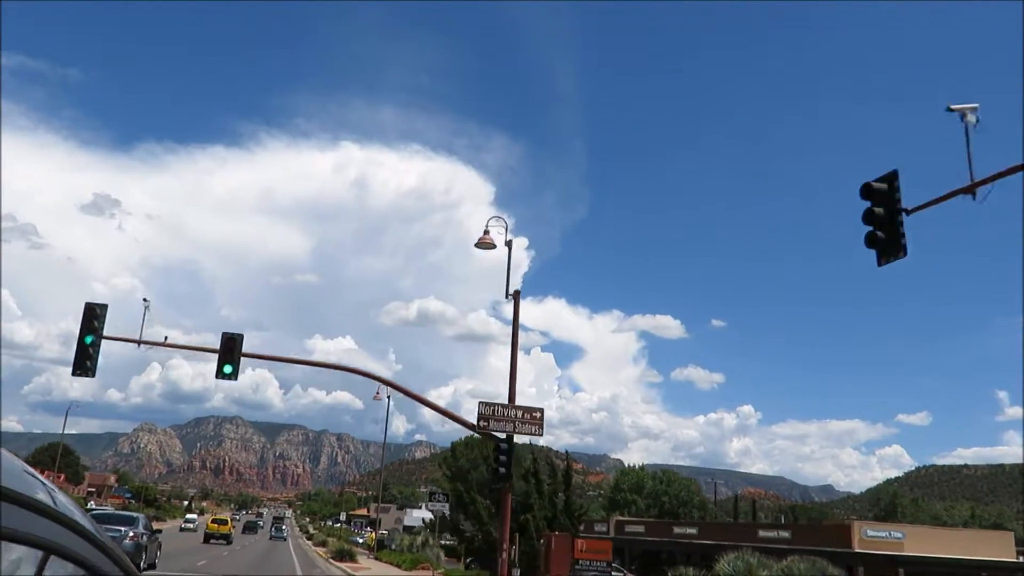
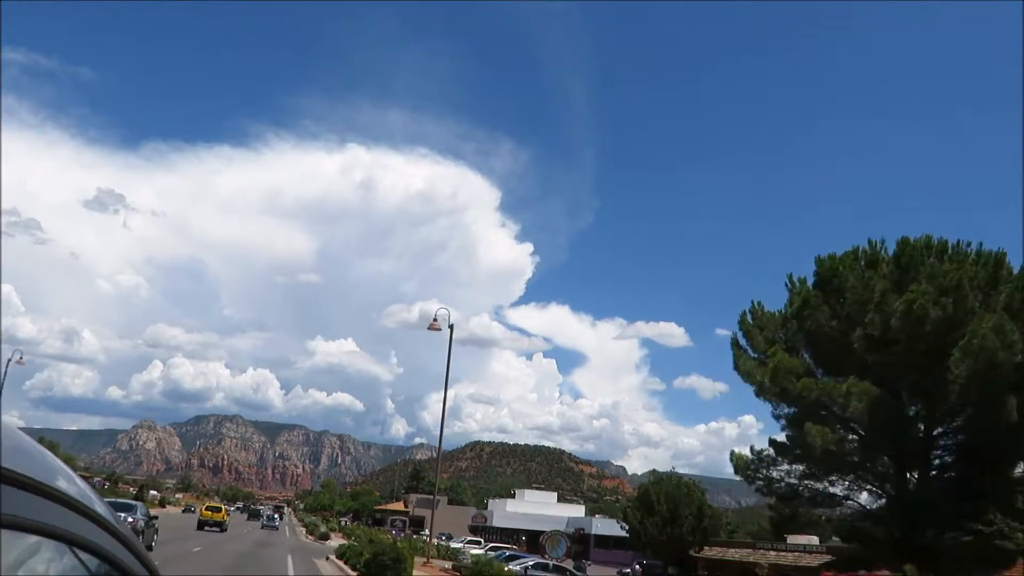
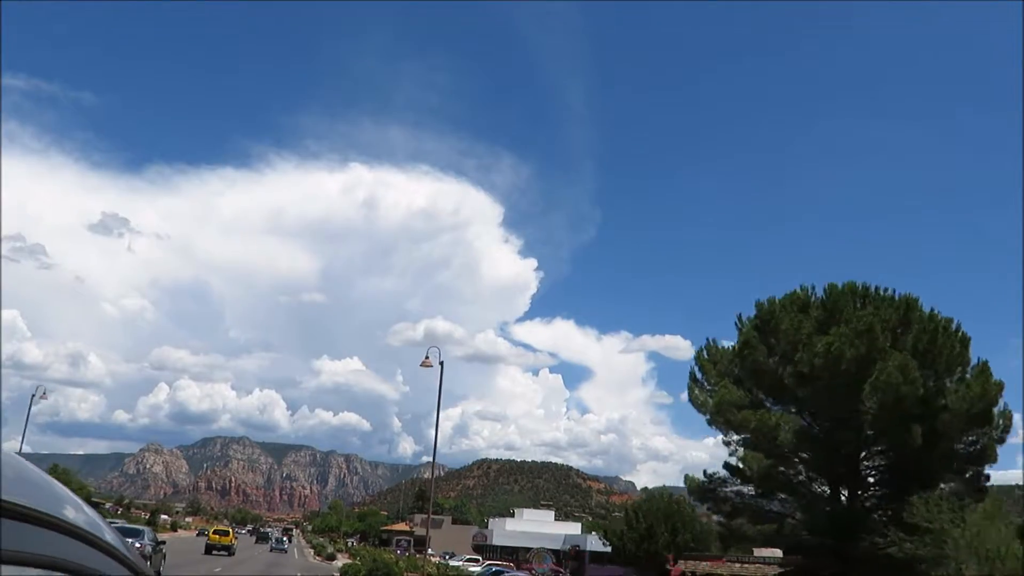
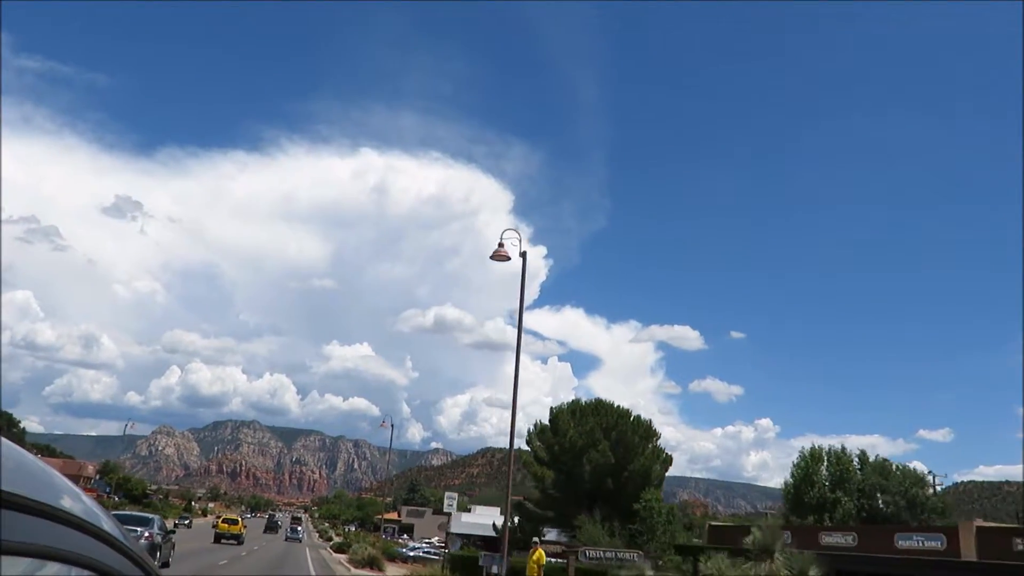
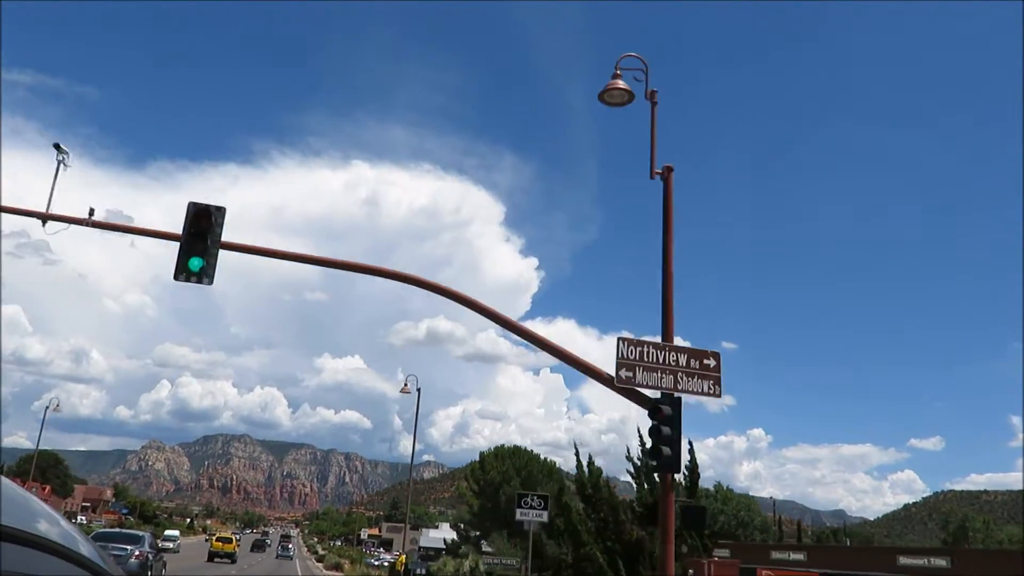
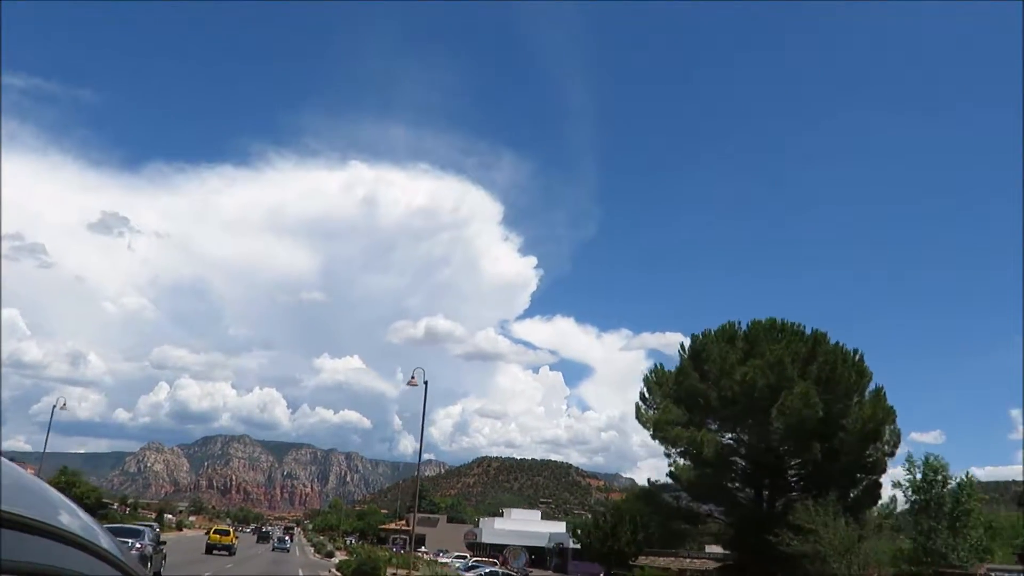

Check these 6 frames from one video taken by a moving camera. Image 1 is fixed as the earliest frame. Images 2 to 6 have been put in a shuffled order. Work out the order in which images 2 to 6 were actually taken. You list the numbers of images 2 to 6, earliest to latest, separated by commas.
5, 4, 6, 3, 2
